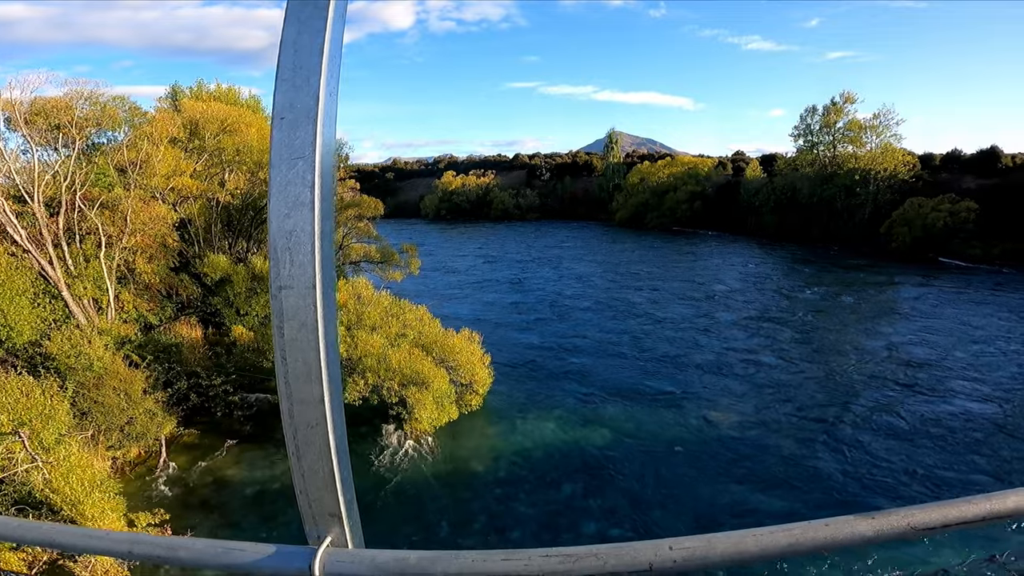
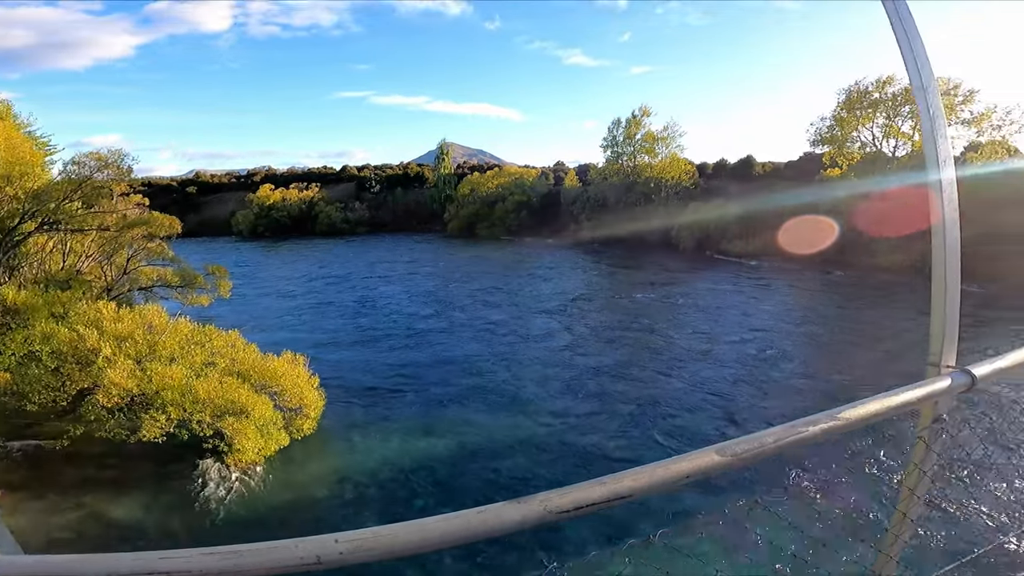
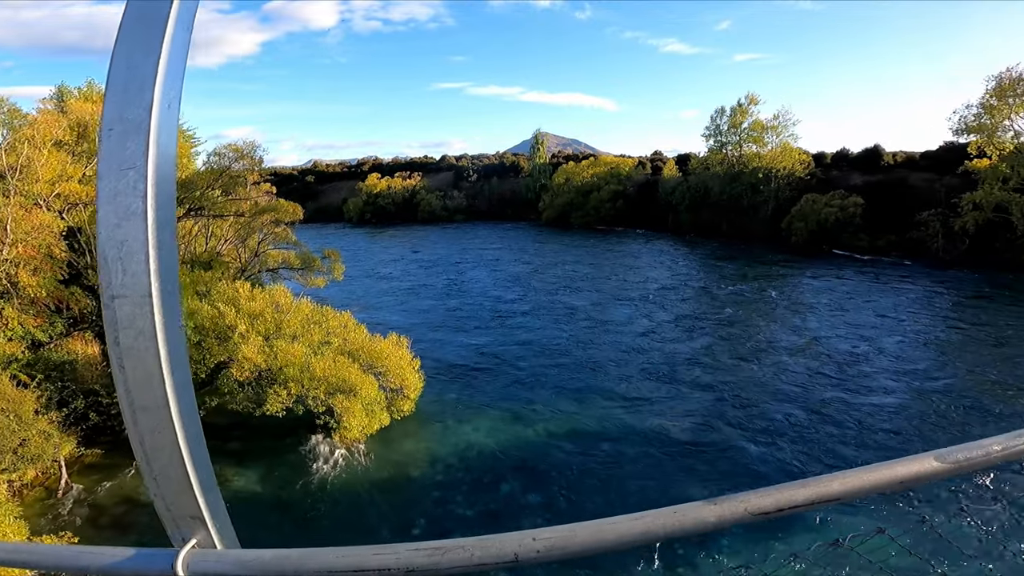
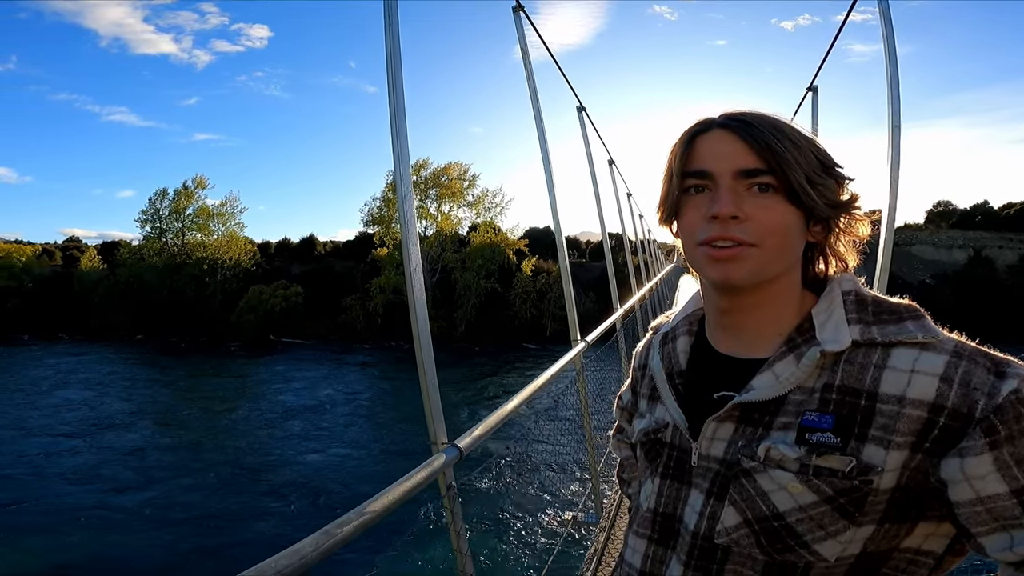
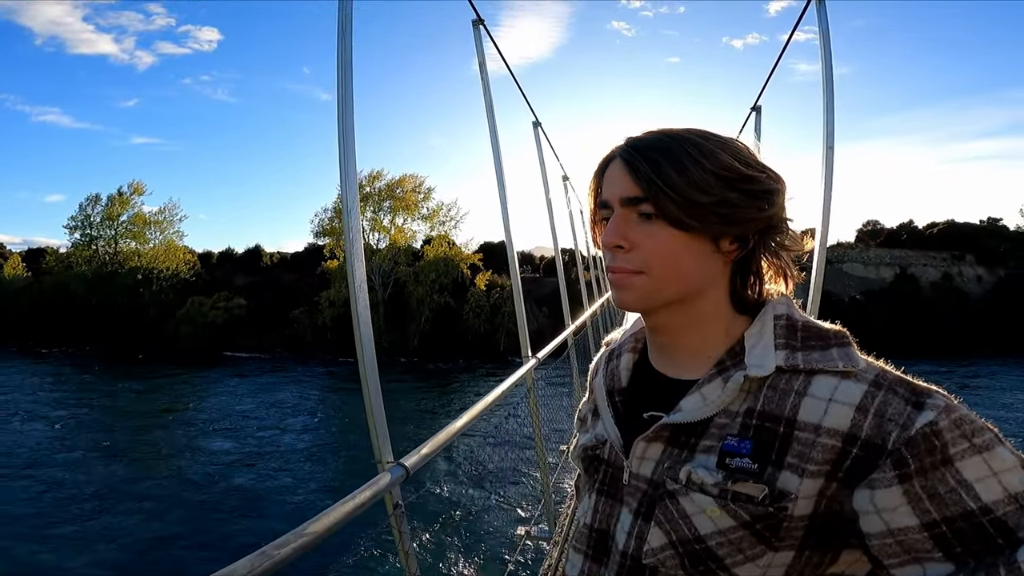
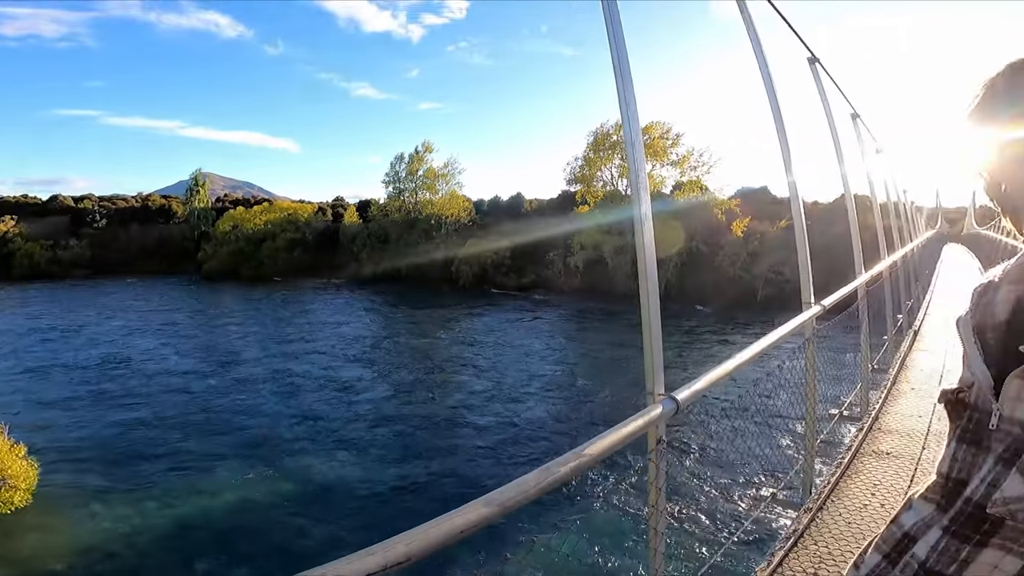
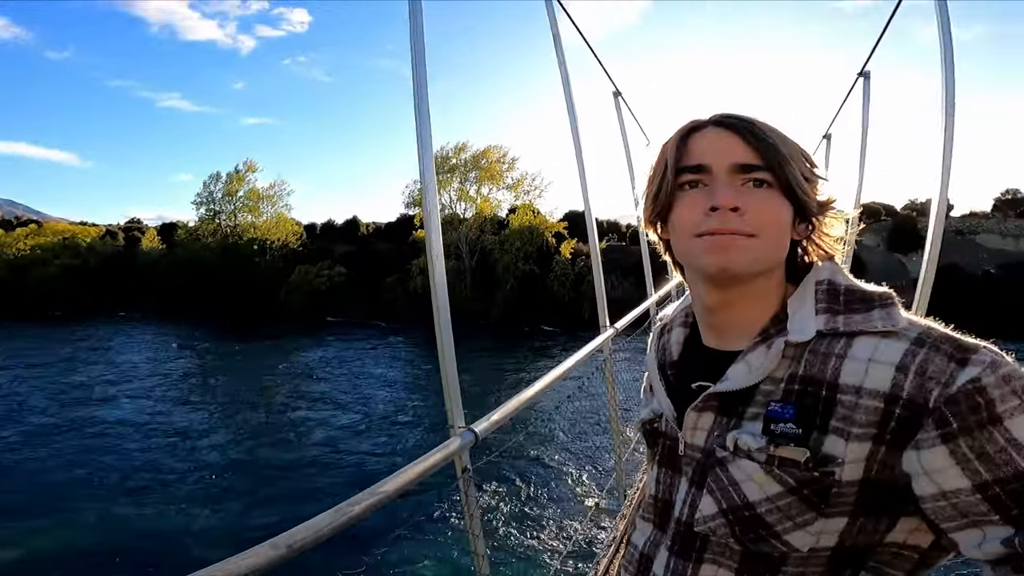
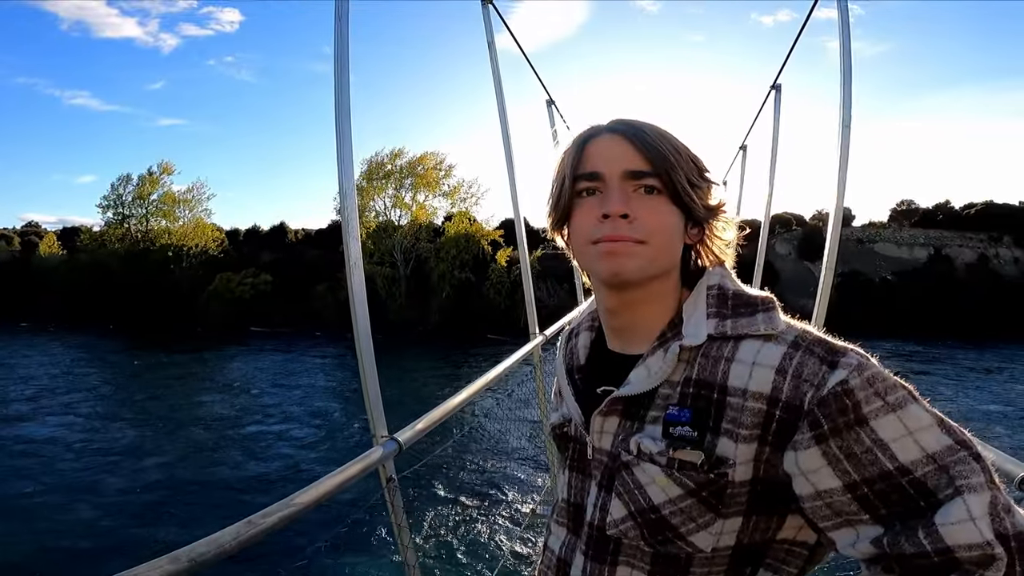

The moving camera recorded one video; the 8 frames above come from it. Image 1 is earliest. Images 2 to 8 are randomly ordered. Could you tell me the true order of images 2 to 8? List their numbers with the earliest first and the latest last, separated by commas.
3, 2, 6, 7, 8, 5, 4
